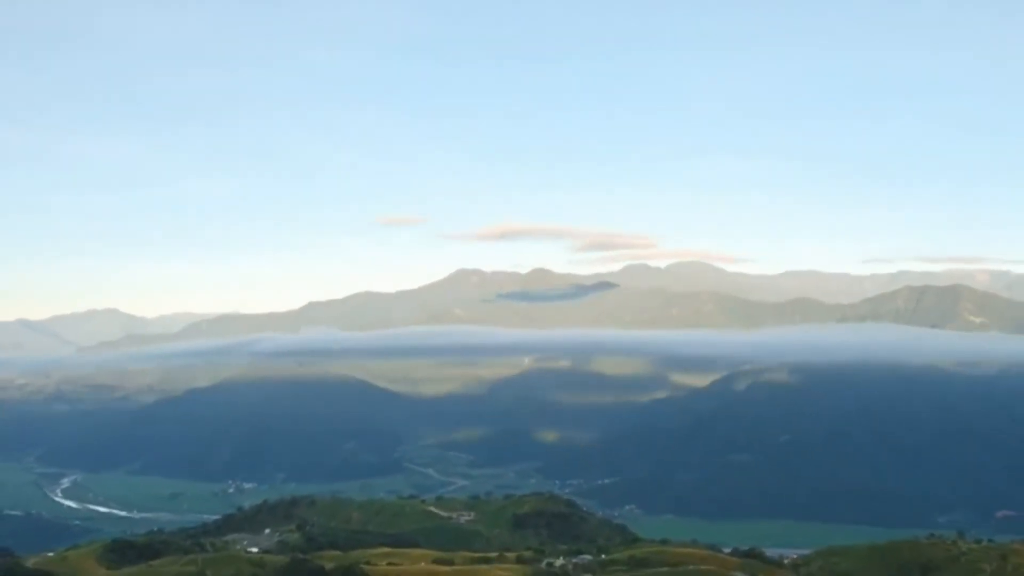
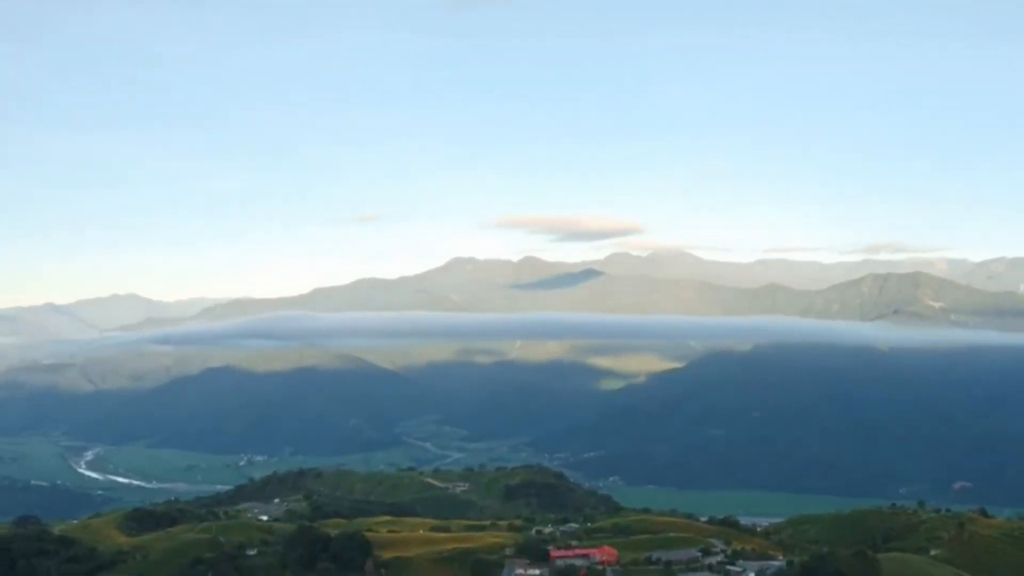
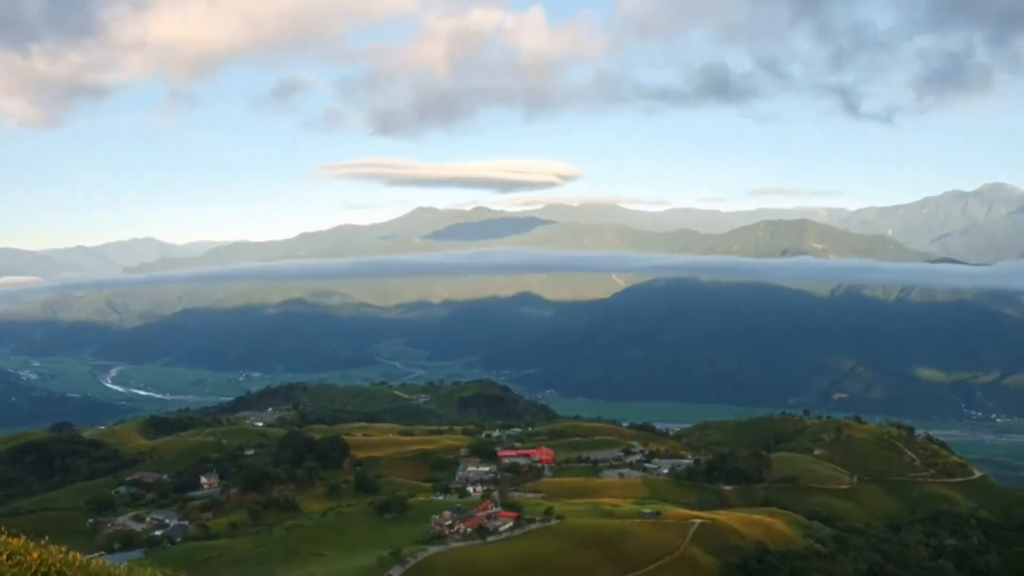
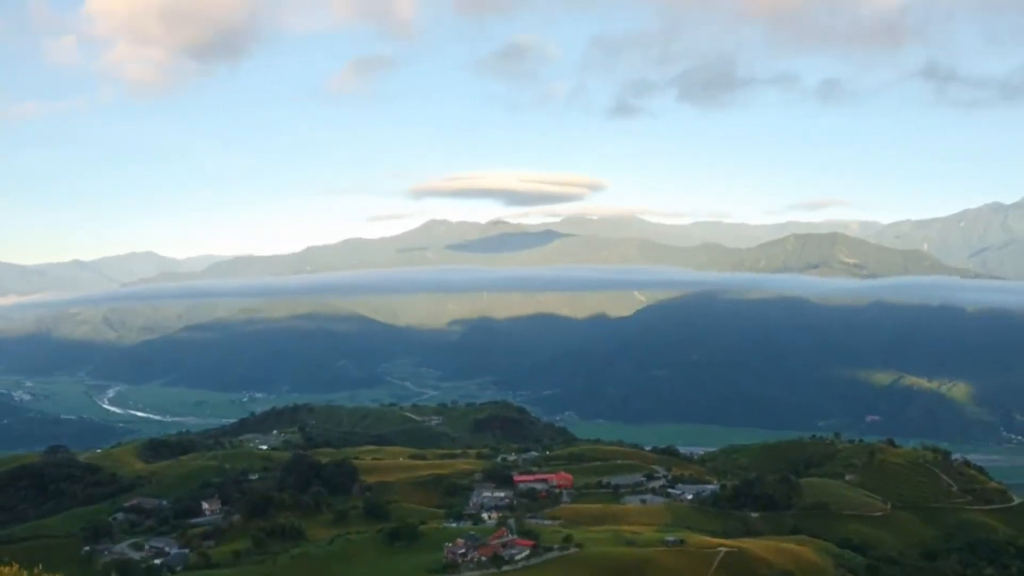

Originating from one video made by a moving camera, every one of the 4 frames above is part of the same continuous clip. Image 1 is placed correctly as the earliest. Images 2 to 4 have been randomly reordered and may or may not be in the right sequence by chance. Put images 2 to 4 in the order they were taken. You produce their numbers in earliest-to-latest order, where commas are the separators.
2, 4, 3
